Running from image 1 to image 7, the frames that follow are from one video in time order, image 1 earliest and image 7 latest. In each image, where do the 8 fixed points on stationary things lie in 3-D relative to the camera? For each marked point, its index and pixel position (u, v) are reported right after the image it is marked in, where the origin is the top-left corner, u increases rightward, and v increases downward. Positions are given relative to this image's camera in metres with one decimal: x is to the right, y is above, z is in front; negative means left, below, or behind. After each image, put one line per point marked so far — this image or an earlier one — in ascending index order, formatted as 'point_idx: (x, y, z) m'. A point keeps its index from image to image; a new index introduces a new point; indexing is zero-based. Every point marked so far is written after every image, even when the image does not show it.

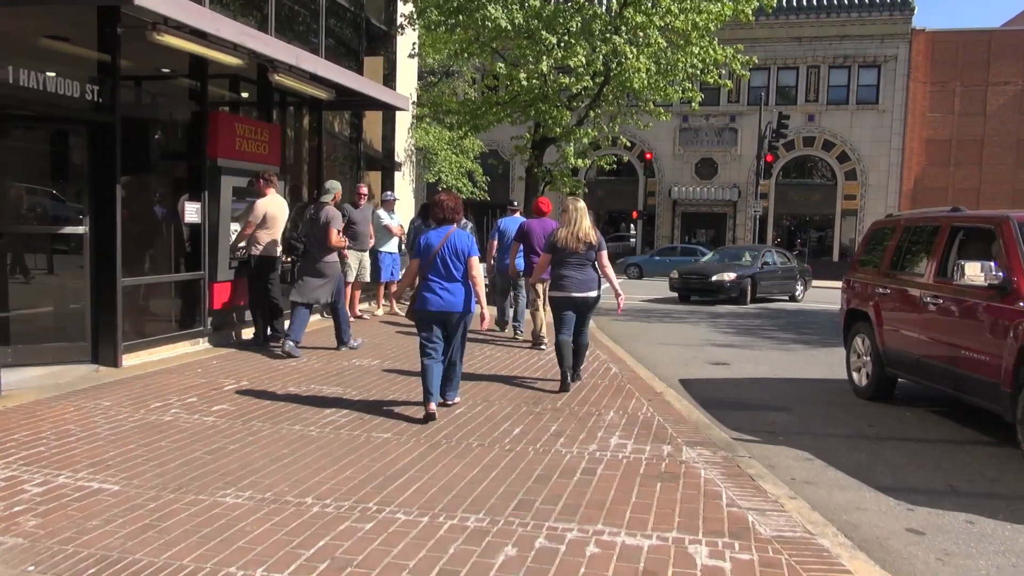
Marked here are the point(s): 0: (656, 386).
0: (+1.4, -0.9, +7.7) m
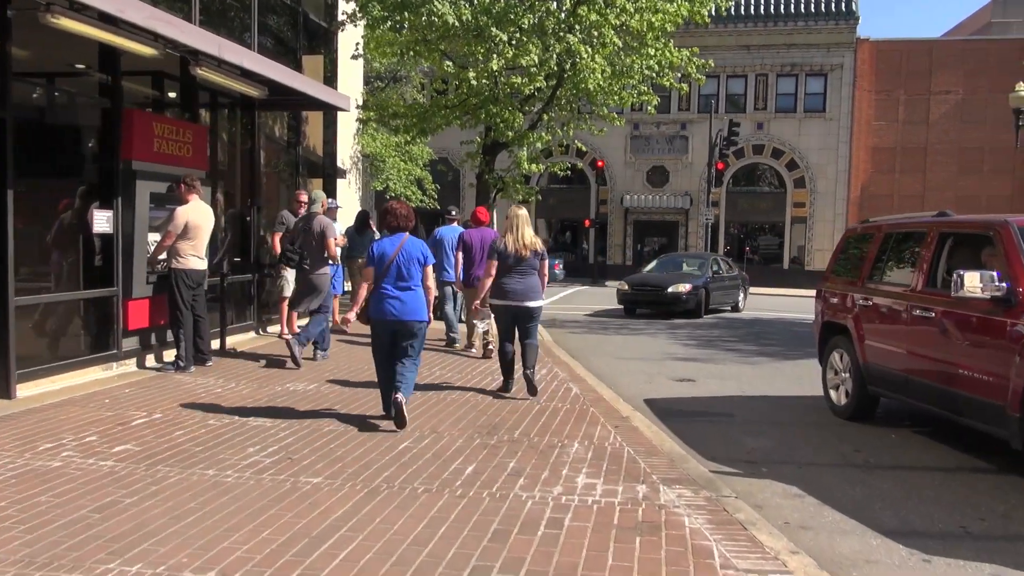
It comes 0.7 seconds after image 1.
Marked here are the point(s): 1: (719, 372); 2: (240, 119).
0: (+1.0, -1.1, +7.1) m
1: (+2.5, -1.0, +9.8) m
2: (-3.8, +2.3, +11.0) m
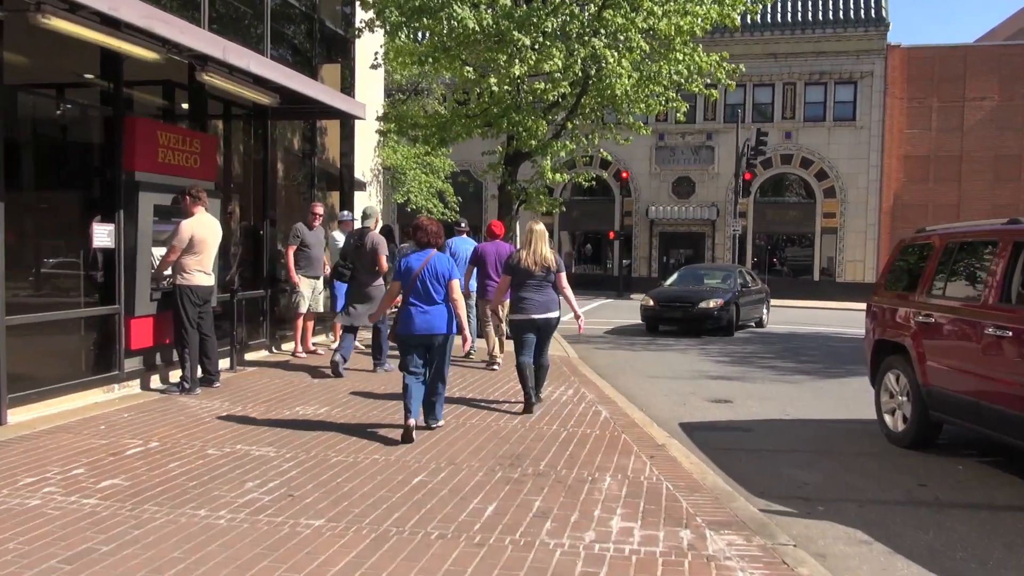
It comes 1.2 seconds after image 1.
0: (+1.2, -1.2, +6.5) m
1: (+2.8, -1.2, +9.2) m
2: (-3.5, +2.1, +10.7) m
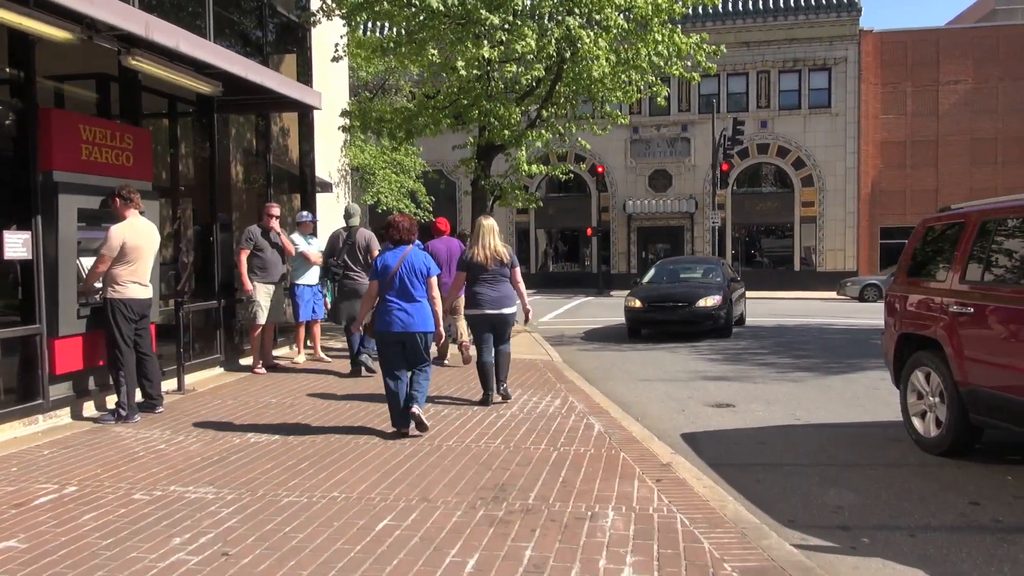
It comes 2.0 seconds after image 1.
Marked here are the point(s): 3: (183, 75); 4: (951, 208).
0: (+1.0, -1.2, +5.7) m
1: (+2.6, -1.1, +8.4) m
2: (-3.8, +2.0, +9.8) m
3: (-3.1, +2.0, +7.5) m
4: (+3.3, +0.6, +6.0) m
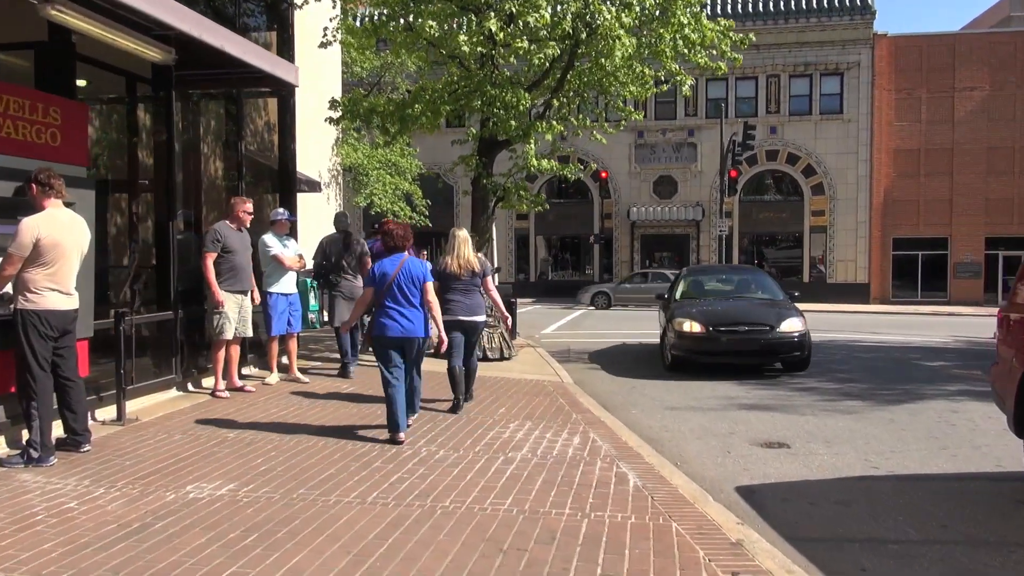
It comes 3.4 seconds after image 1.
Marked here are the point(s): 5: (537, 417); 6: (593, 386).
0: (+1.1, -1.3, +4.4) m
1: (+2.7, -1.3, +7.1) m
2: (-3.7, +1.9, +8.4) m
3: (-3.0, +2.0, +6.2) m
4: (+3.4, +0.5, +4.6) m
5: (+0.2, -1.2, +7.3) m
6: (+1.0, -1.2, +9.9) m
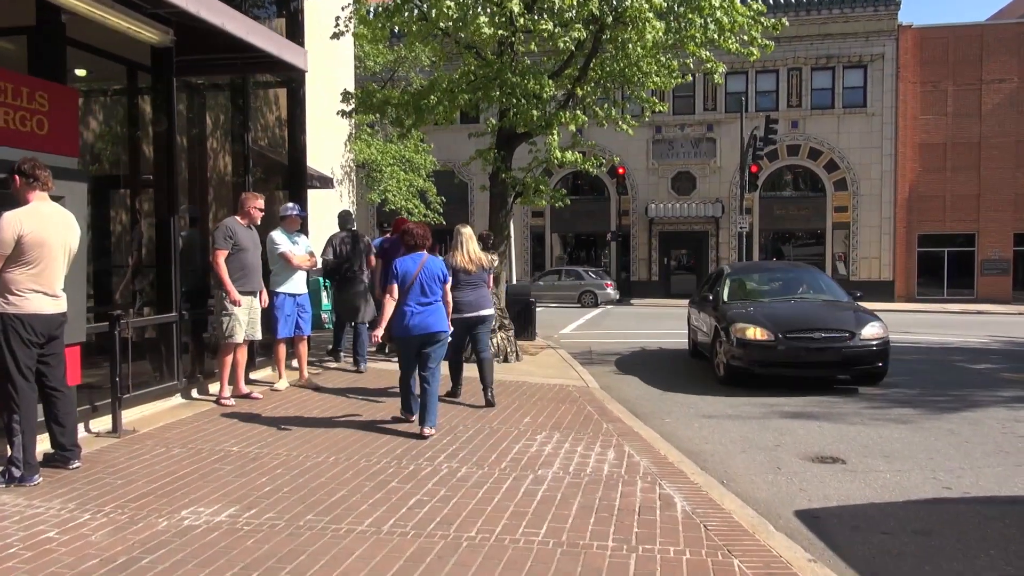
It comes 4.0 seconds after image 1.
0: (+1.3, -1.3, +3.8) m
1: (+2.9, -1.3, +6.5) m
2: (-3.5, +1.9, +7.9) m
3: (-2.8, +1.9, +5.7) m
4: (+3.6, +0.5, +4.0) m
5: (+0.5, -1.2, +6.7) m
6: (+1.3, -1.2, +9.3) m
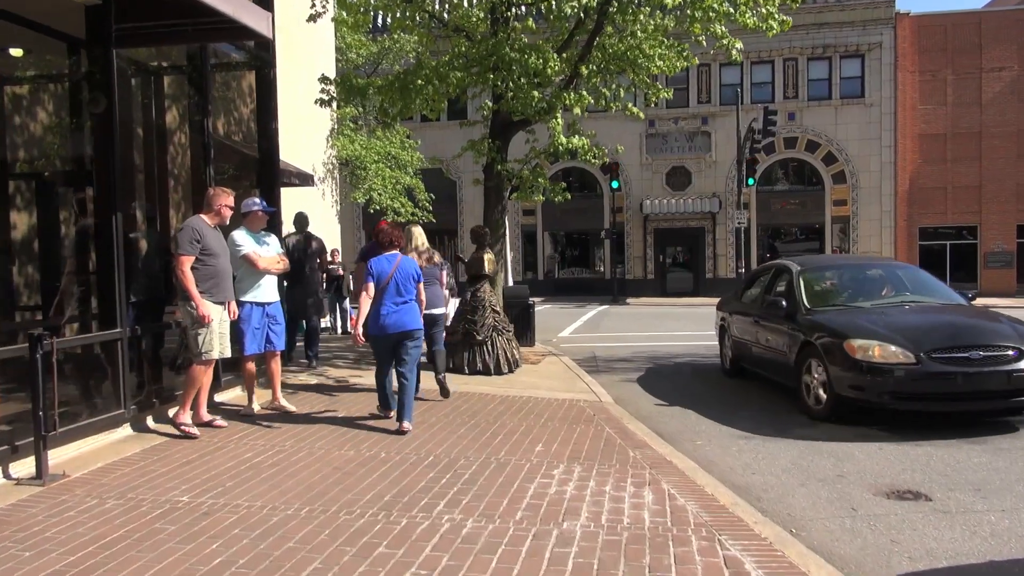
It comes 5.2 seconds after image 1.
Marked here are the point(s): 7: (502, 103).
0: (+1.4, -1.3, +2.8) m
1: (+3.0, -1.2, +5.5) m
2: (-3.5, +1.8, +6.8) m
3: (-2.8, +1.9, +4.6) m
4: (+3.7, +0.5, +3.0) m
5: (+0.5, -1.2, +5.7) m
6: (+1.3, -1.2, +8.3) m
7: (-0.1, +2.3, +10.0) m
